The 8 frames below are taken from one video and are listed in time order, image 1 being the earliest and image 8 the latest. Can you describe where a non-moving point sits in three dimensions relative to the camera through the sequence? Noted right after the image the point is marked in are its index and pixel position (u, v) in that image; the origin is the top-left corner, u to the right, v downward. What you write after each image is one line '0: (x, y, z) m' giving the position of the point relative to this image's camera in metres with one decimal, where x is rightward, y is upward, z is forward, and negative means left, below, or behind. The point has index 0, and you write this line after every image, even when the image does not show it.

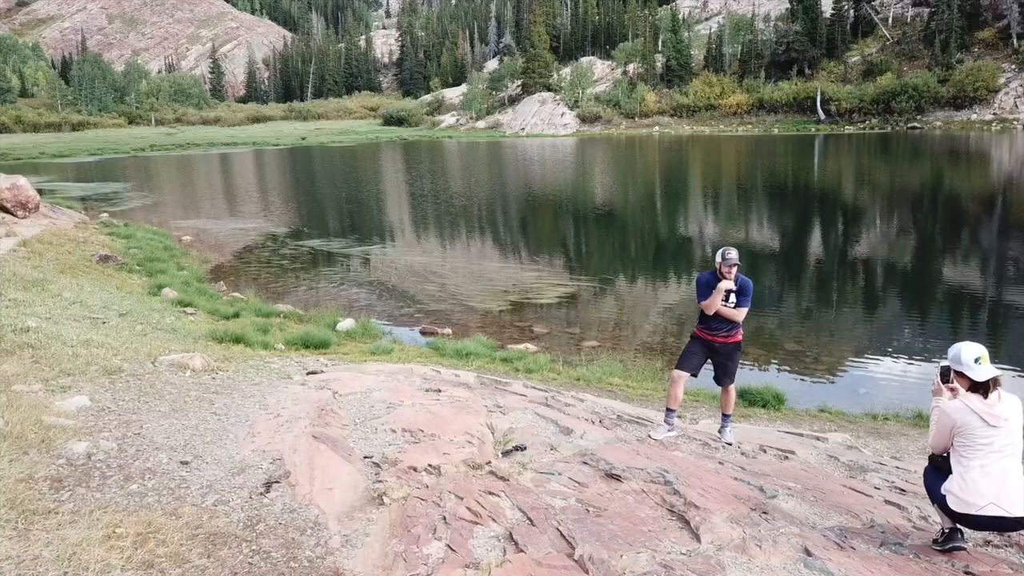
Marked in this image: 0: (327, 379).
0: (-2.0, -1.0, +8.8) m
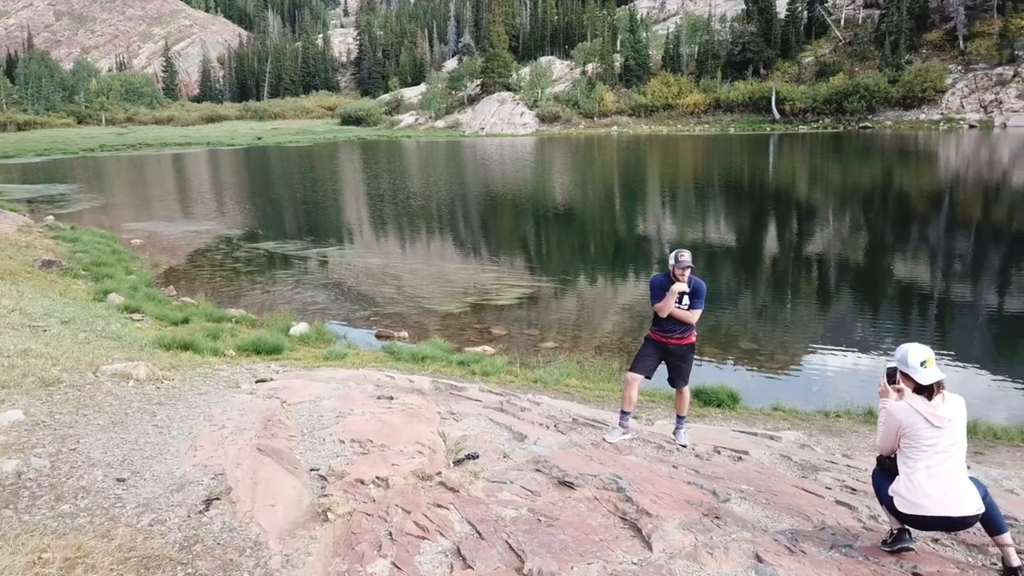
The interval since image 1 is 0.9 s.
0: (-2.5, -1.1, +8.6) m
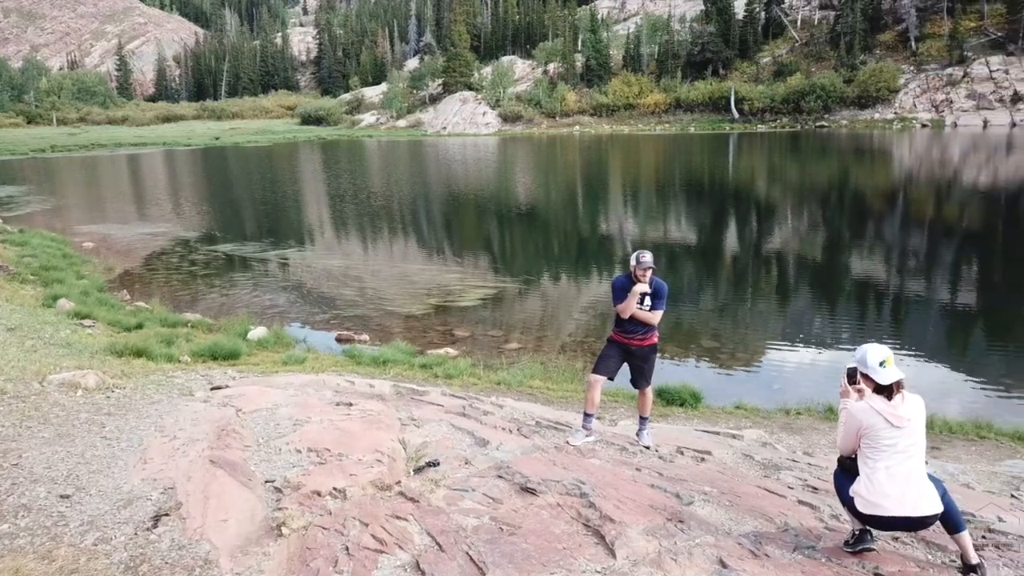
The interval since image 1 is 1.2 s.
0: (-2.9, -1.1, +8.3) m
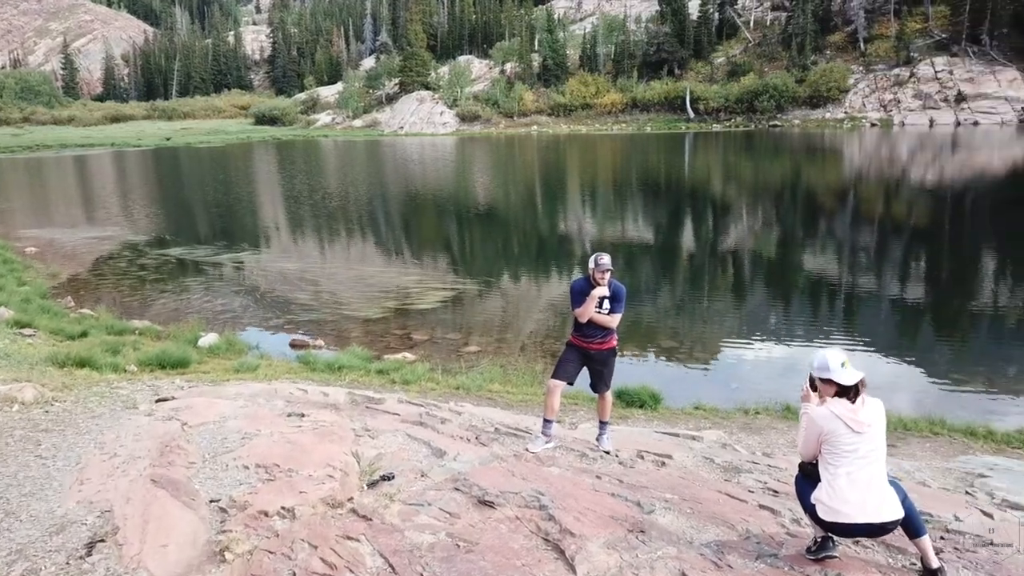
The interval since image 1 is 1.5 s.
0: (-3.3, -1.2, +8.0) m
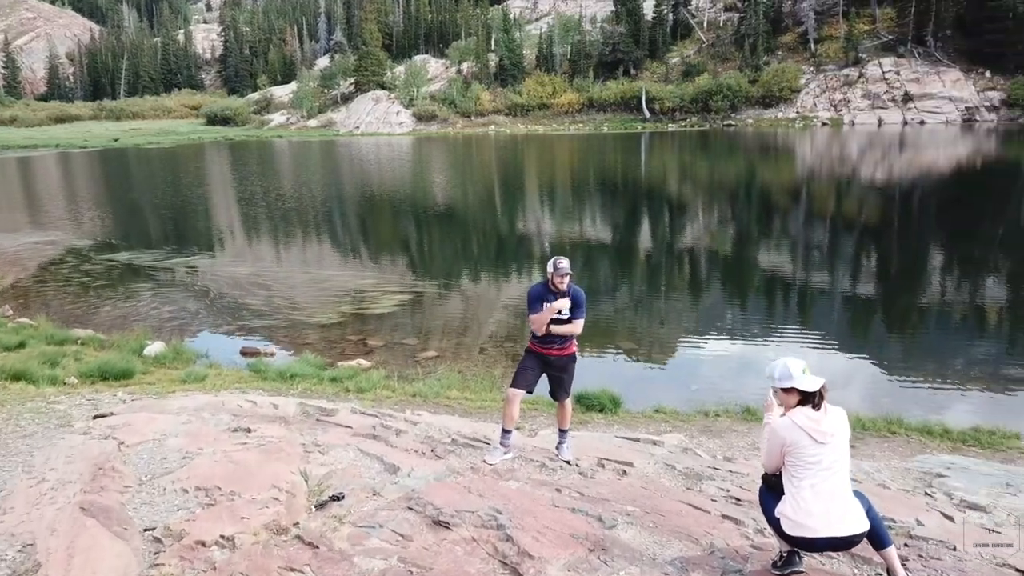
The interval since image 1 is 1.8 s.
0: (-3.8, -1.3, +7.6) m
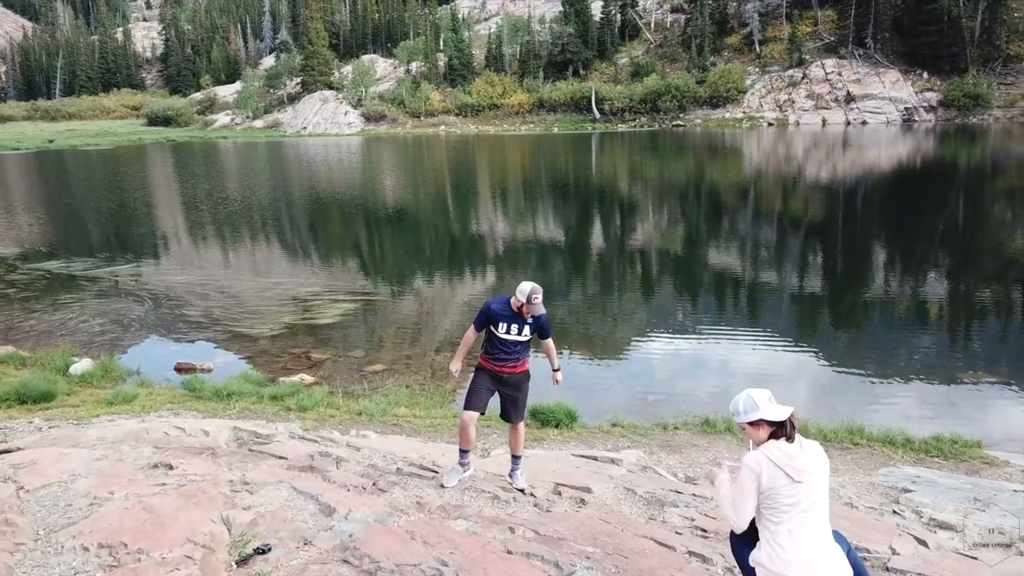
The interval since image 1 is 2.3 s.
0: (-4.2, -1.5, +6.8) m
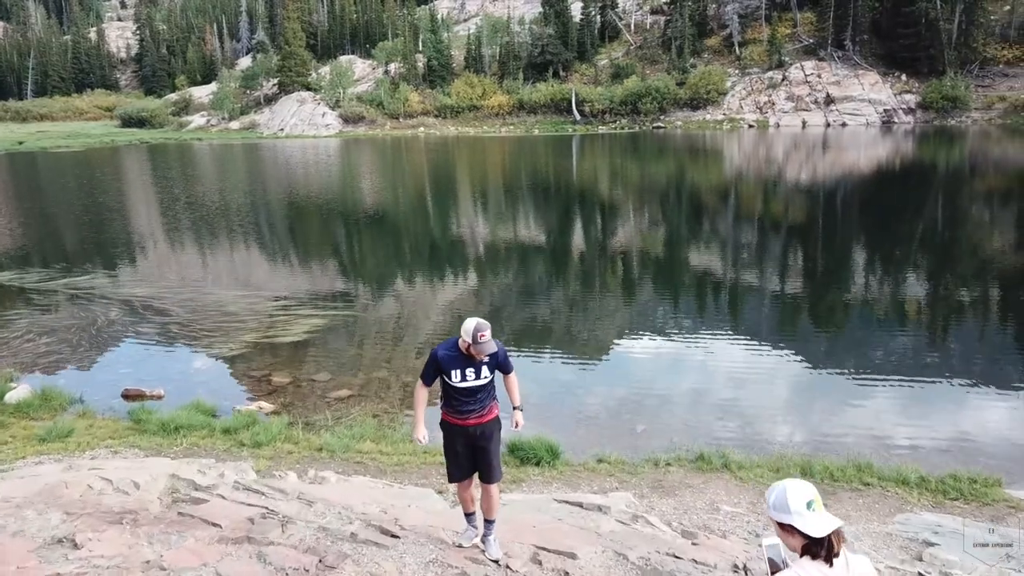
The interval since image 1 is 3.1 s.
0: (-4.4, -1.8, +5.8) m
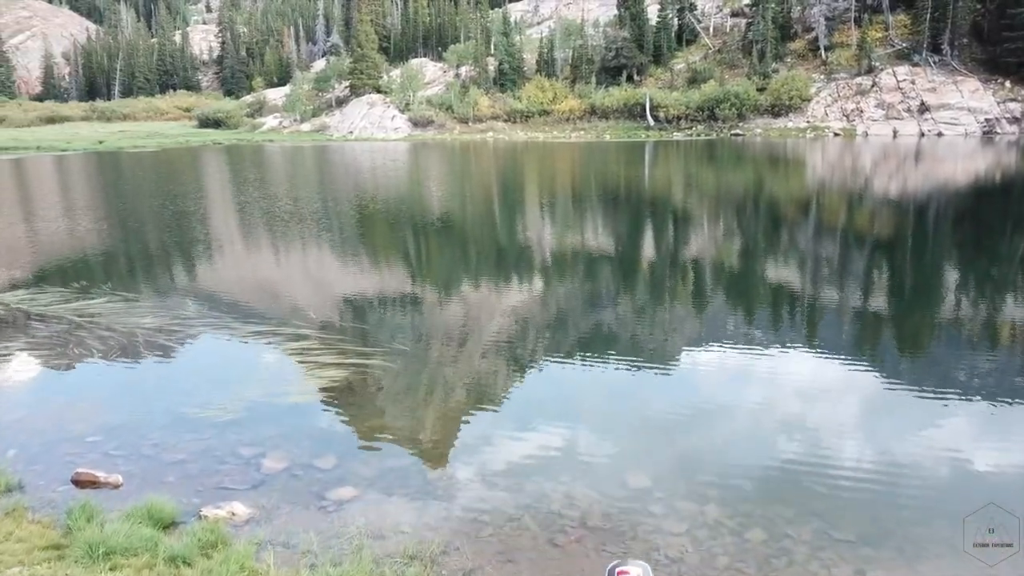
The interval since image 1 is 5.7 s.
0: (-4.3, -2.5, +3.0) m
